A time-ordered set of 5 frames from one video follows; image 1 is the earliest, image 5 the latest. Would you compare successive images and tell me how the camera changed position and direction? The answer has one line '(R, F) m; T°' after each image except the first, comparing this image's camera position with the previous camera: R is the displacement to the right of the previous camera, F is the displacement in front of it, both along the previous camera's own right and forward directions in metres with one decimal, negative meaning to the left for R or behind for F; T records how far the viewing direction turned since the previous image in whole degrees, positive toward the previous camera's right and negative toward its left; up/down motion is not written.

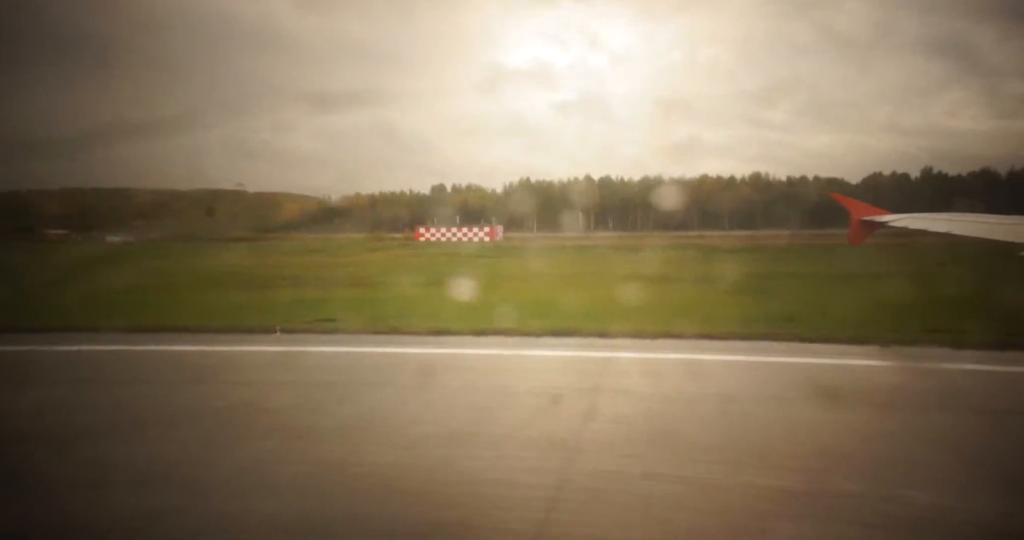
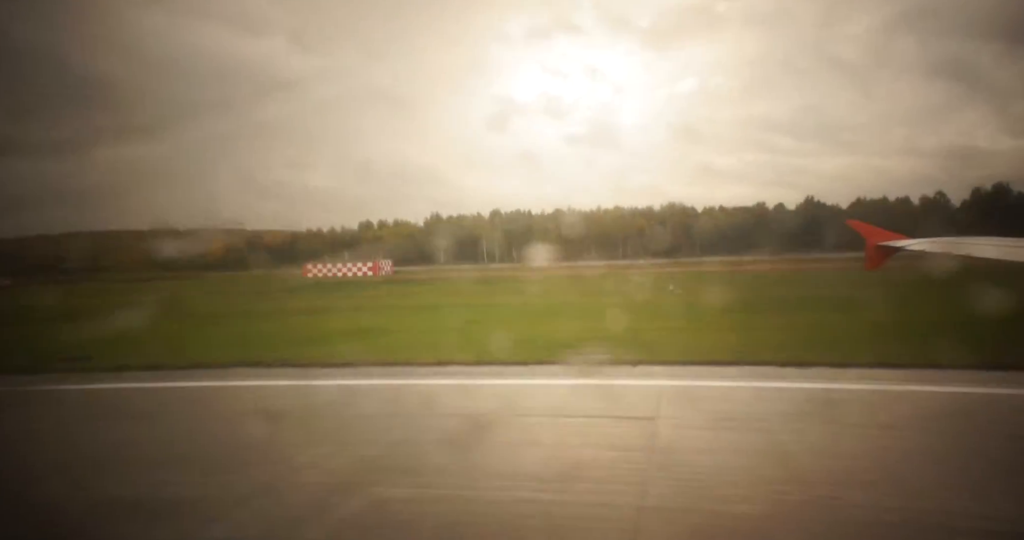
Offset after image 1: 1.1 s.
(+0.7, -0.1) m; 0°
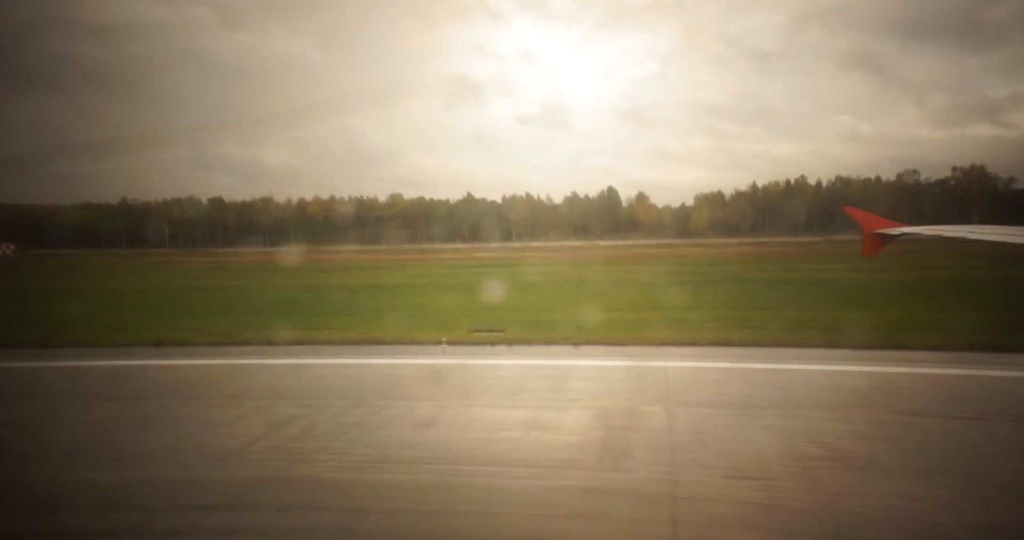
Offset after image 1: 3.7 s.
(-1.3, +0.1) m; +2°
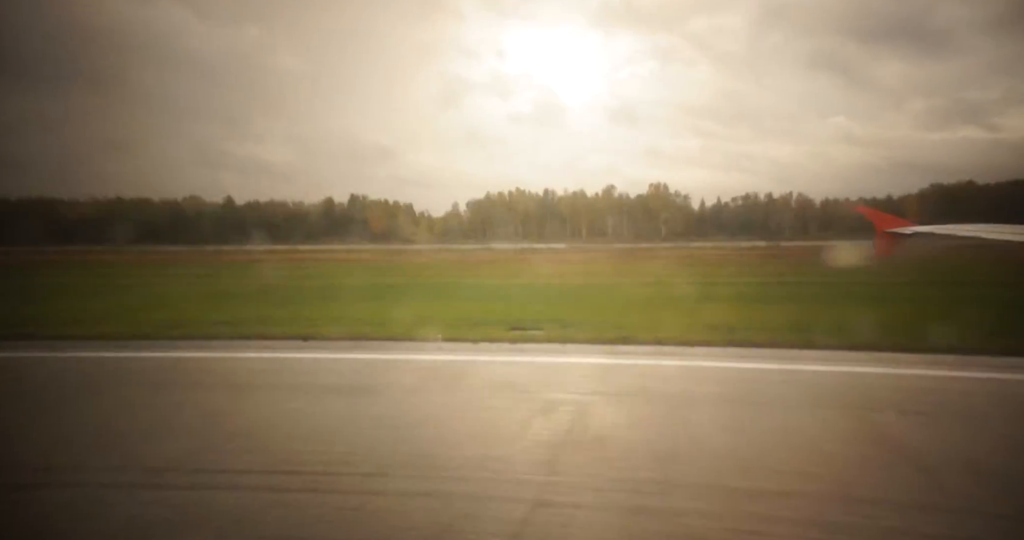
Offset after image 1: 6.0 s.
(-1.5, -0.2) m; -1°
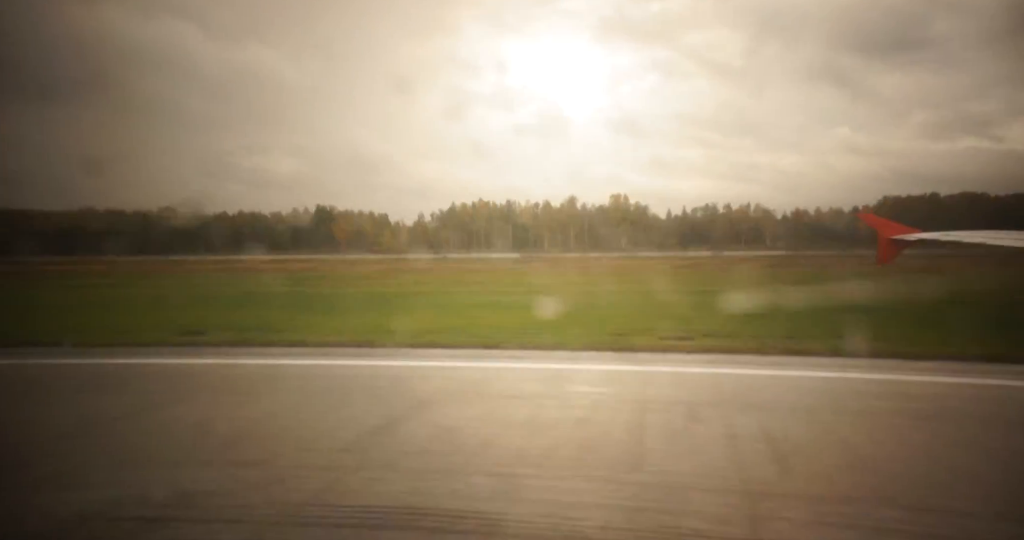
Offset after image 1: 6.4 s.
(+0.9, -0.2) m; 0°
